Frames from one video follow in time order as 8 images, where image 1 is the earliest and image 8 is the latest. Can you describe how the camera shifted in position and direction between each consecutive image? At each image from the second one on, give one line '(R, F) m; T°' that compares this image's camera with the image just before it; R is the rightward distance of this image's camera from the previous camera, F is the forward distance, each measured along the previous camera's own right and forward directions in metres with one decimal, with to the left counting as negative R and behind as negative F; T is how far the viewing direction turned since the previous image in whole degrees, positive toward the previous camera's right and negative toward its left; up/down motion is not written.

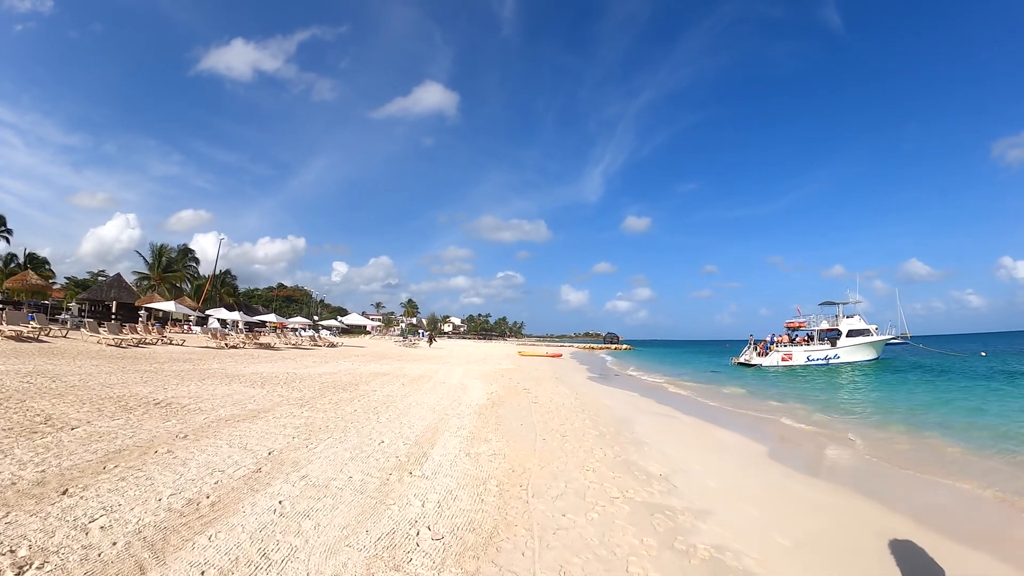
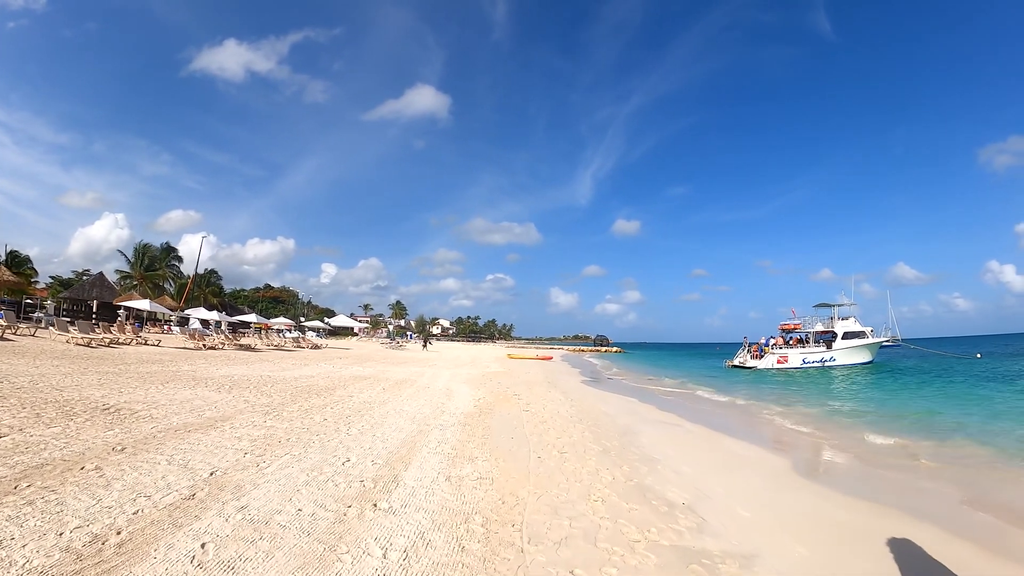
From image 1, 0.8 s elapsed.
(0.0, +1.0) m; +1°
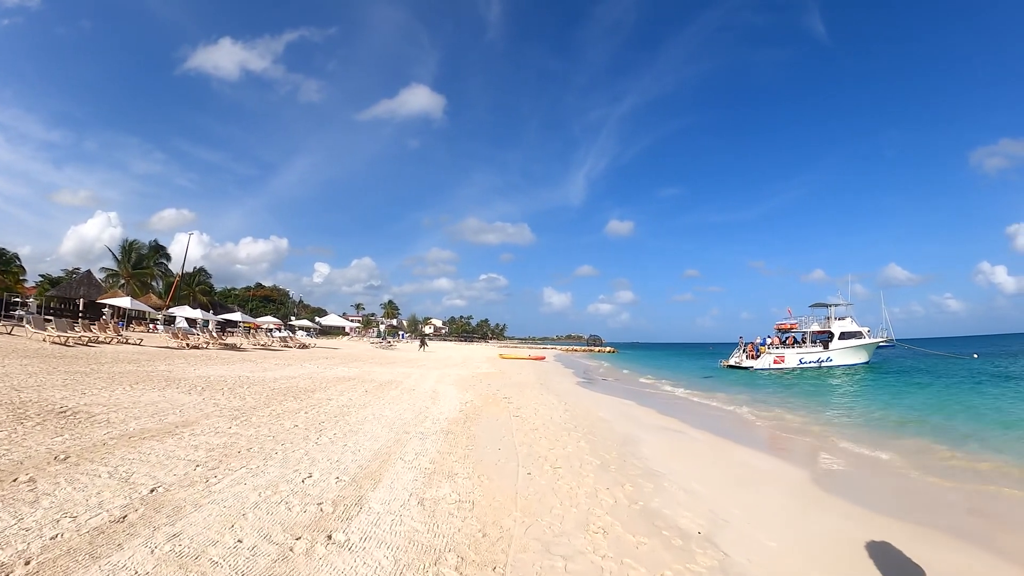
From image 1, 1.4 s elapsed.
(+0.1, +0.7) m; +1°
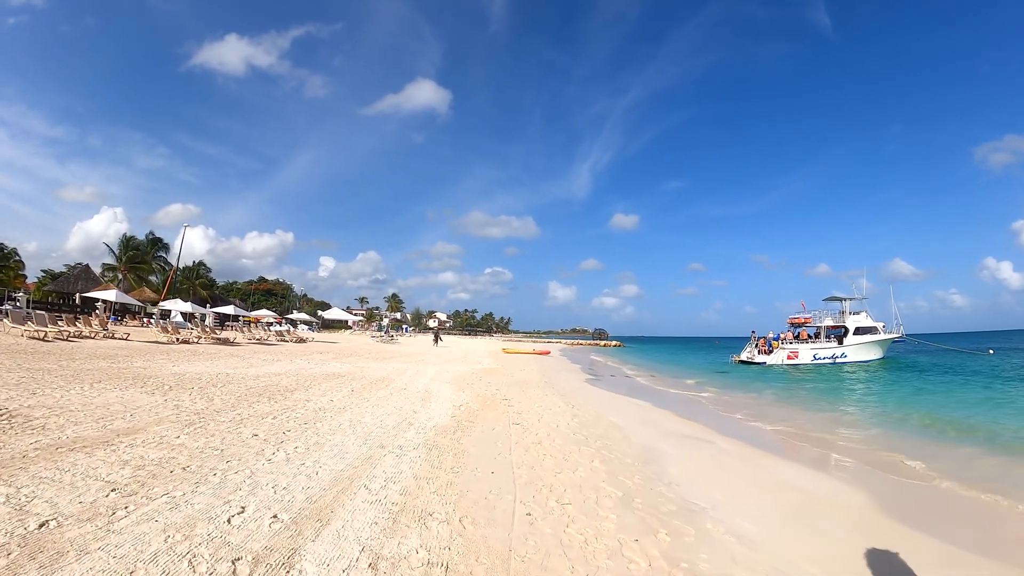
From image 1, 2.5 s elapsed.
(+0.1, +1.2) m; -1°
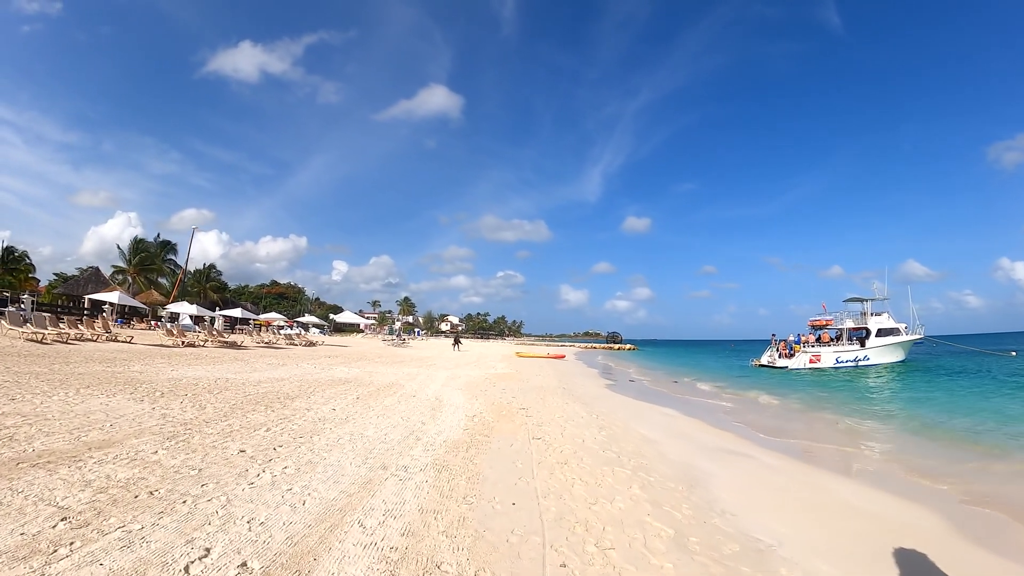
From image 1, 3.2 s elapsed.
(-0.1, +0.8) m; -1°
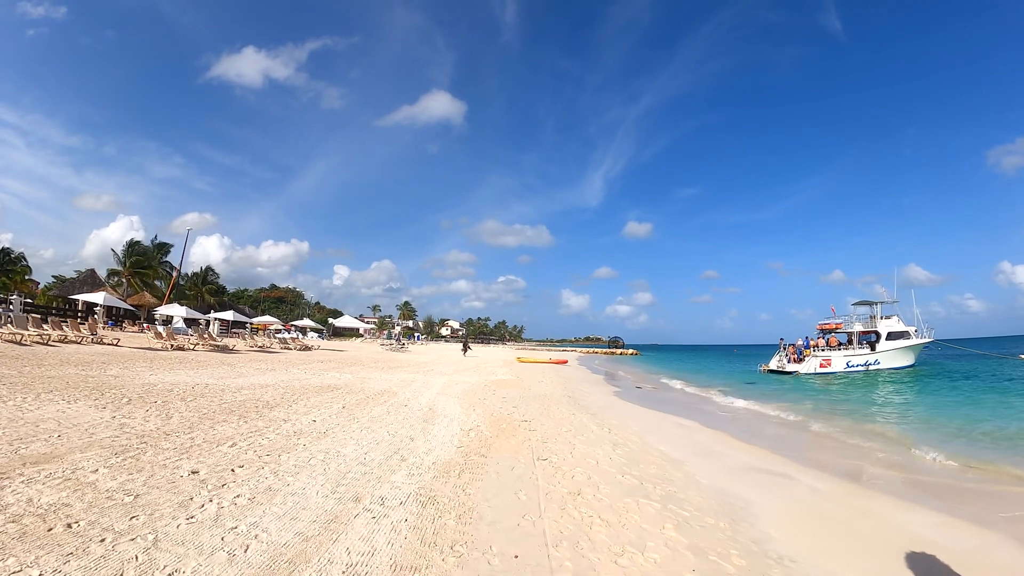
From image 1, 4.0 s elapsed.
(0.0, +0.9) m; 0°
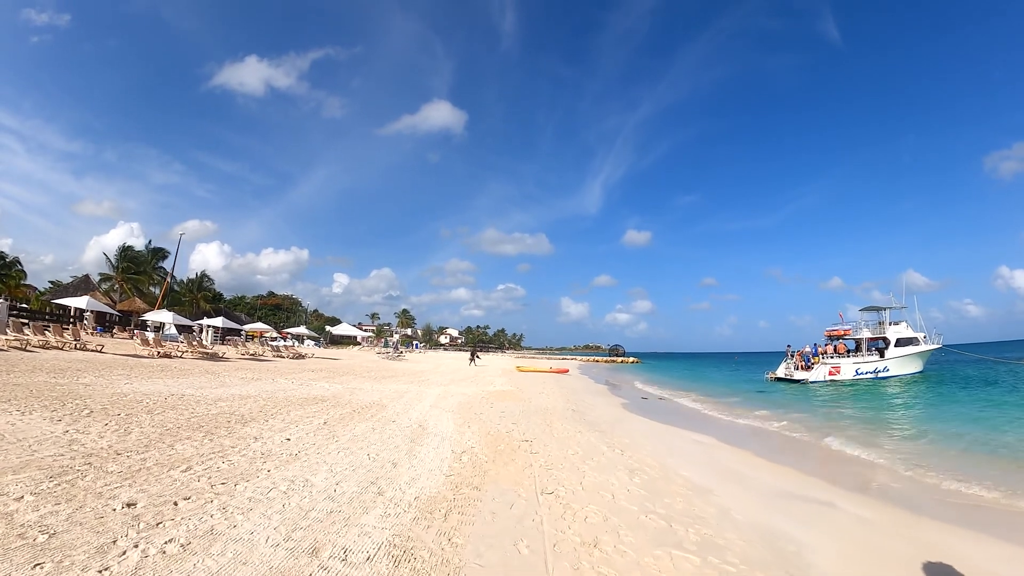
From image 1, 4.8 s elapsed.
(0.0, +0.8) m; 0°
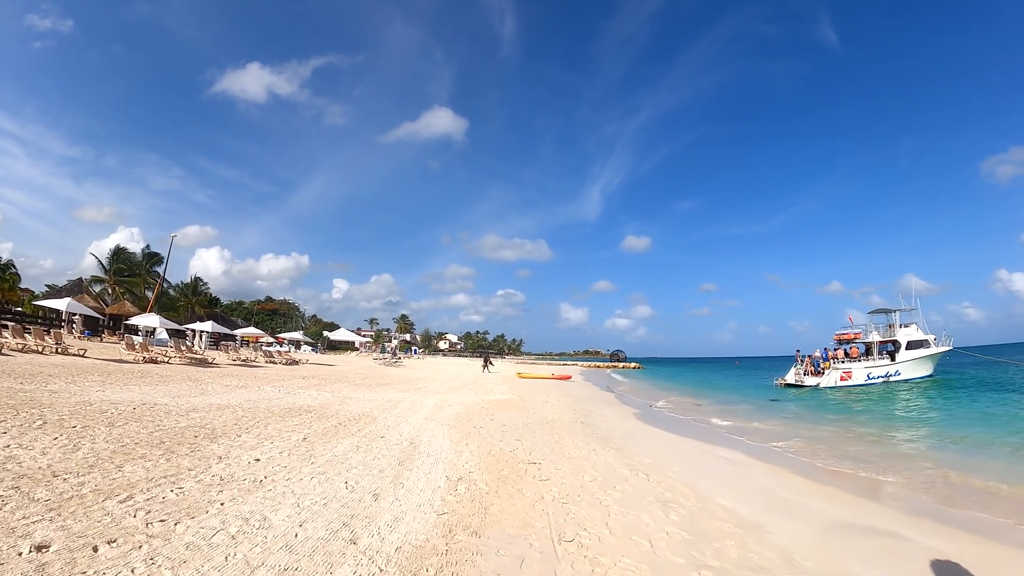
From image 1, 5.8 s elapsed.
(-0.1, +0.9) m; 0°
